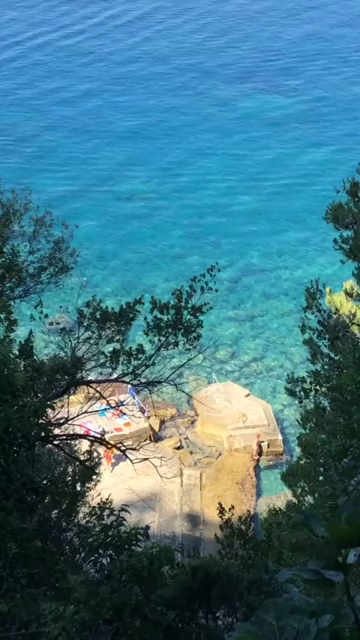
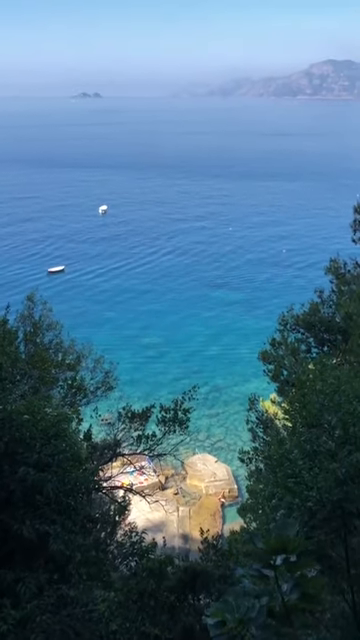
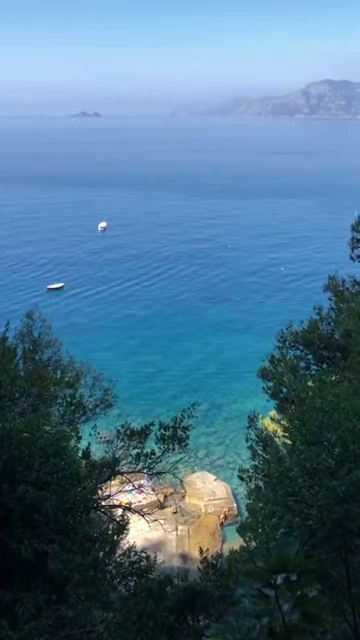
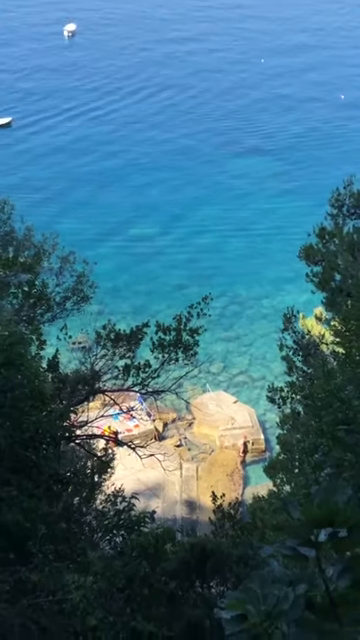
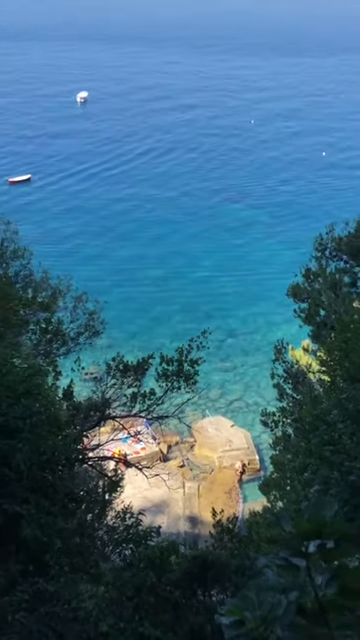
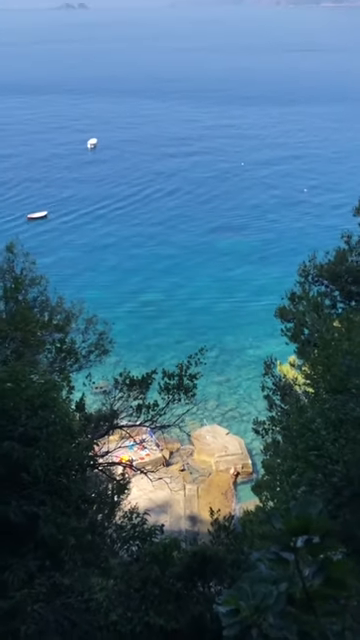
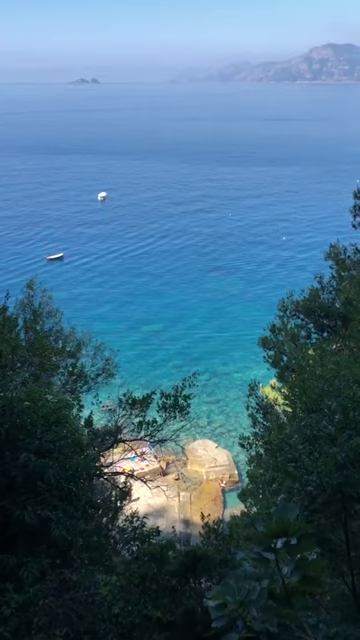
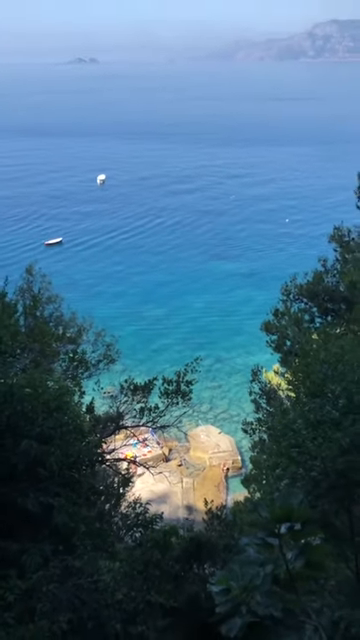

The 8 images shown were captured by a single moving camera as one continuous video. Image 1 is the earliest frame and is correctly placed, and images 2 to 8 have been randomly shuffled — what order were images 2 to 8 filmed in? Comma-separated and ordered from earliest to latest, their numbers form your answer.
4, 5, 6, 8, 7, 2, 3
